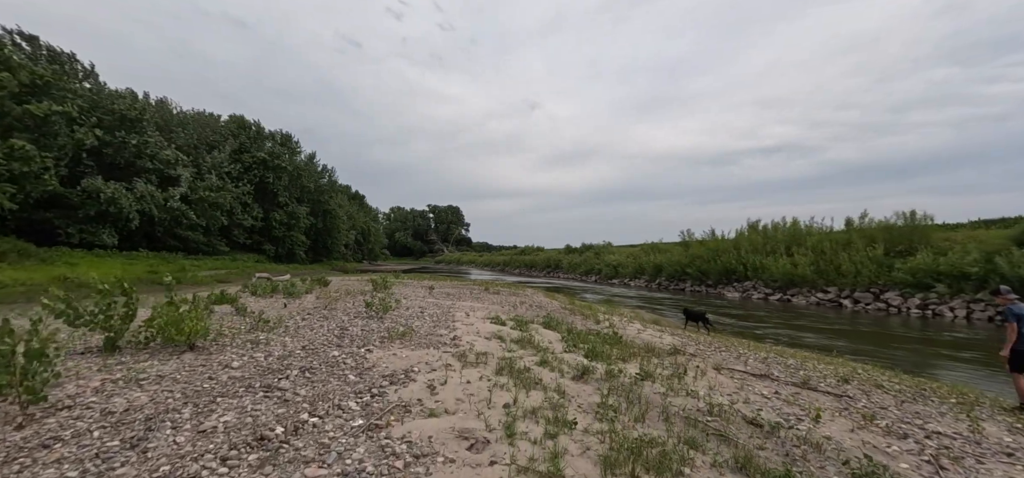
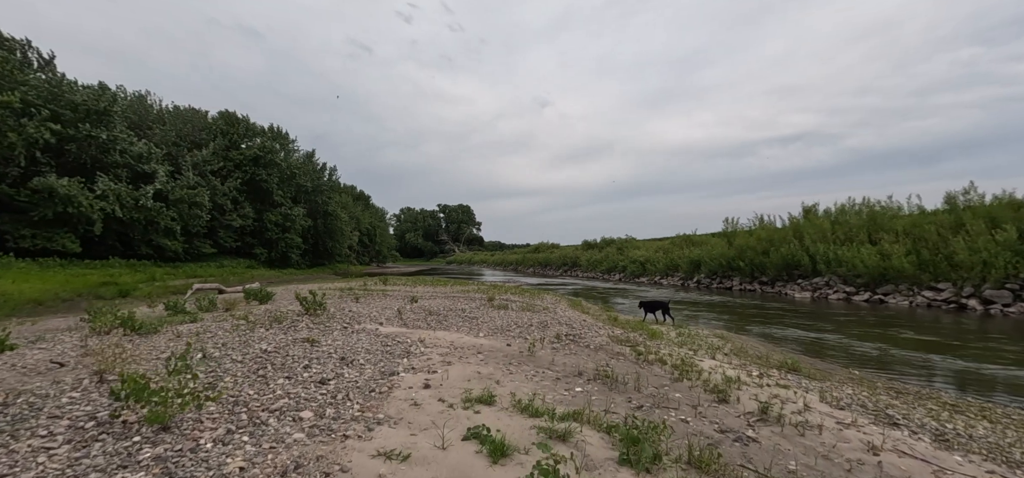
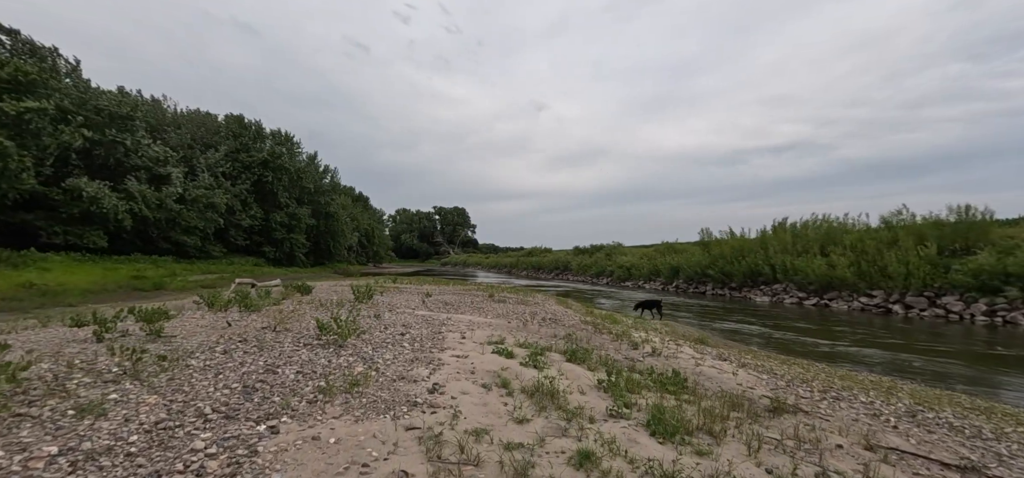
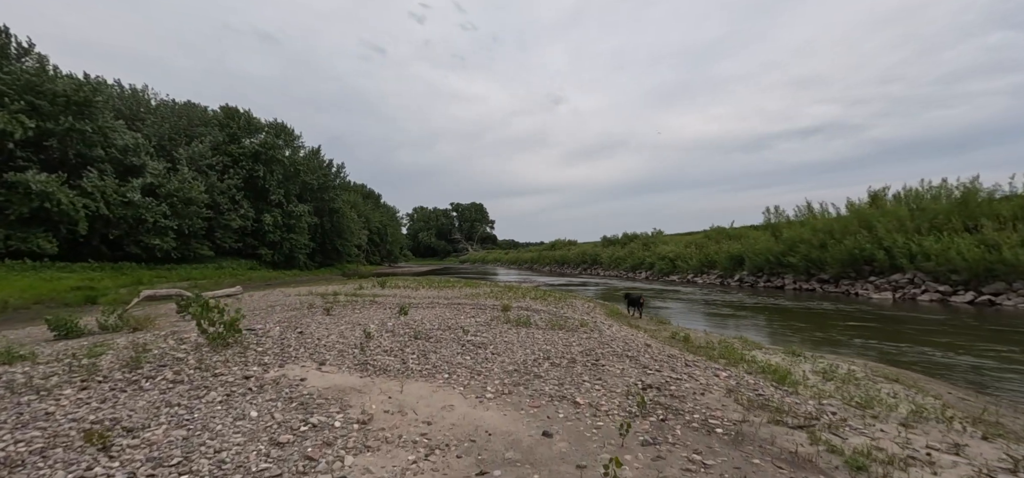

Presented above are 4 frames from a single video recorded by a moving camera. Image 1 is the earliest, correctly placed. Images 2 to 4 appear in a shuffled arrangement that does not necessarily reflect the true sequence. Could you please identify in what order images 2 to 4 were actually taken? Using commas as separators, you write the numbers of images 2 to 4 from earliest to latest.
3, 2, 4
